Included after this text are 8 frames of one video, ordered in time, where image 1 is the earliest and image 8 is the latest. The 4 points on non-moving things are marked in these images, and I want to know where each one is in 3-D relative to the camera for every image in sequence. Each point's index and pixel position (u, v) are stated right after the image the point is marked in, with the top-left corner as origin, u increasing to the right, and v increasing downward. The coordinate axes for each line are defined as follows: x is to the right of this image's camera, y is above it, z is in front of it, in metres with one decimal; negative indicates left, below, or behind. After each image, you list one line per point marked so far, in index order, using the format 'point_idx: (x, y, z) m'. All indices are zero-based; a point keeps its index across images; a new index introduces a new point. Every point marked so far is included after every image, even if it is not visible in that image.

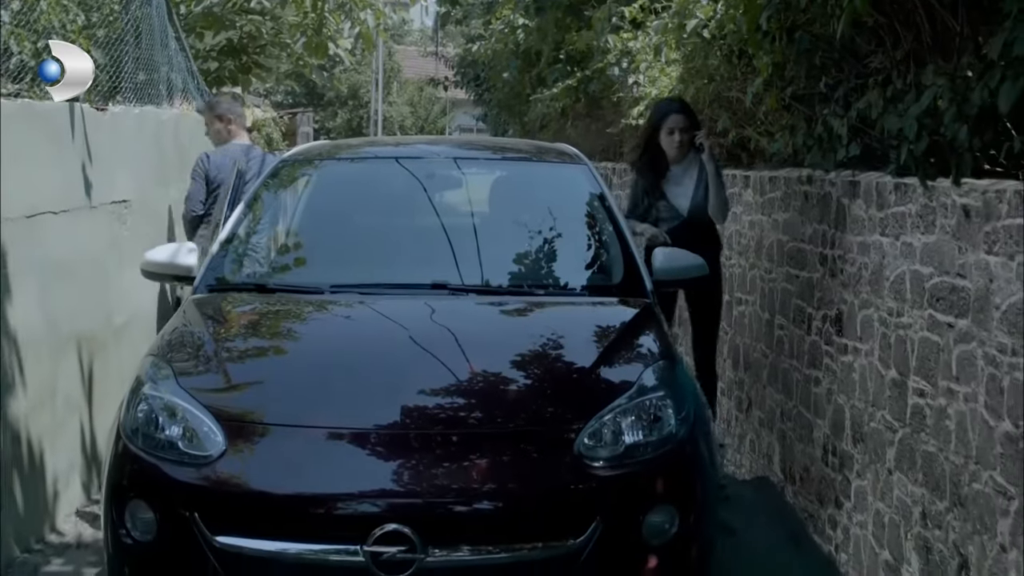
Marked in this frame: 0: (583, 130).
0: (+0.8, +1.8, +16.7) m
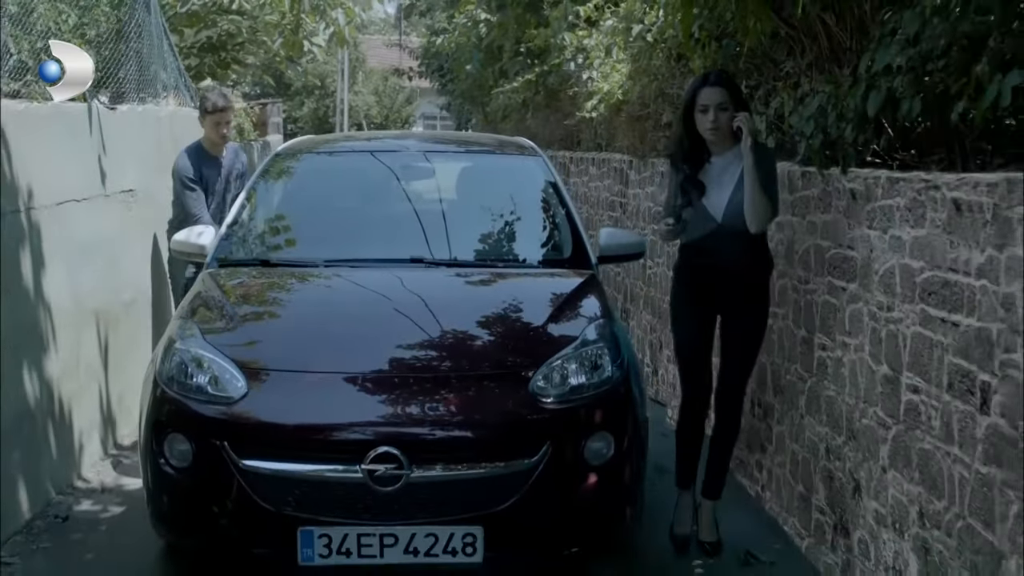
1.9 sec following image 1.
0: (+0.3, +2.0, +17.4) m
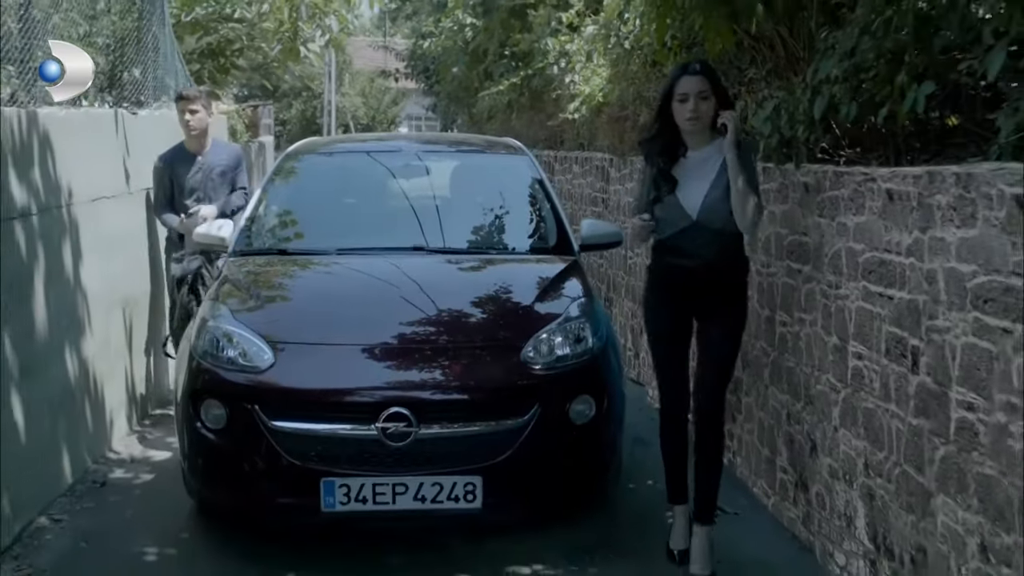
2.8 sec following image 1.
0: (+0.2, +2.0, +17.1) m
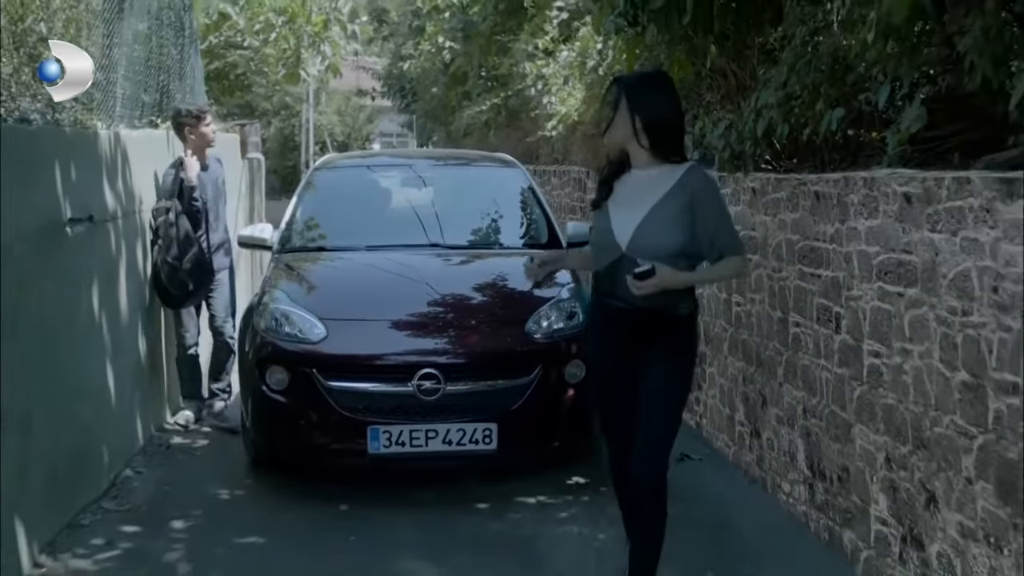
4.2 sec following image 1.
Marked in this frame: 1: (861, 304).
0: (-0.1, +1.9, +18.3) m
1: (+1.3, -0.1, +5.2) m
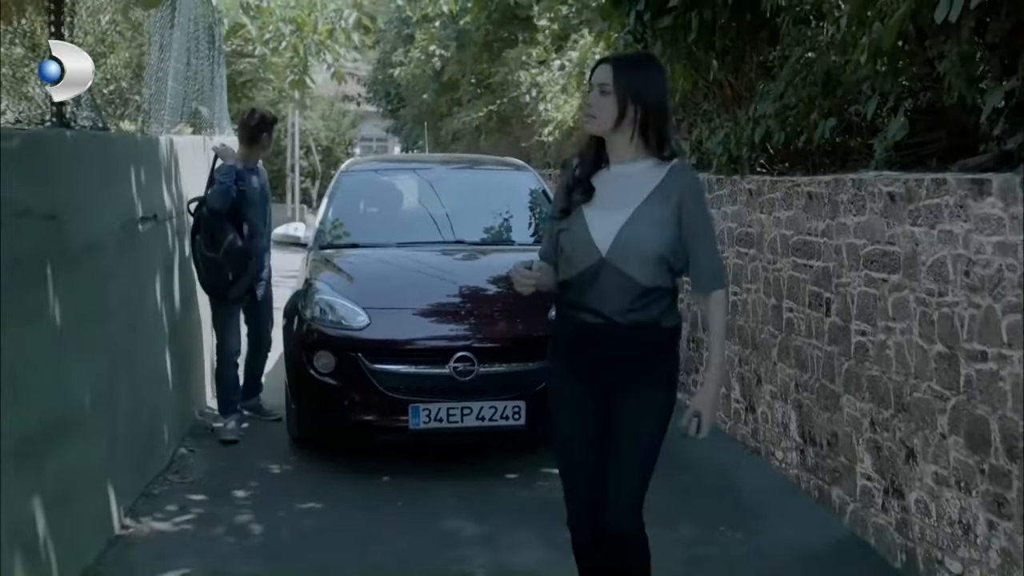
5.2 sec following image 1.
0: (-0.2, +1.9, +19.0) m
1: (+1.4, 0.0, +6.0) m
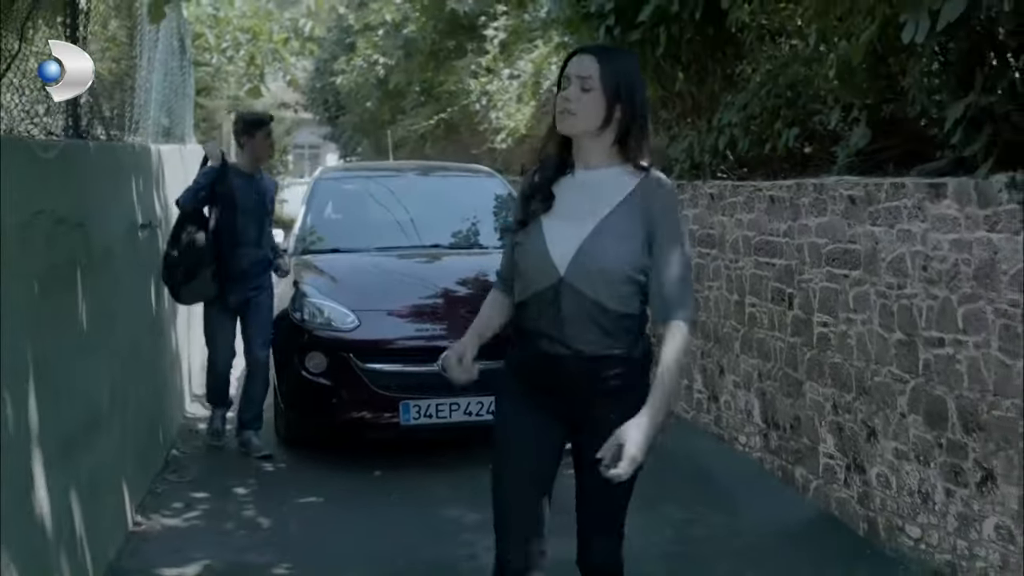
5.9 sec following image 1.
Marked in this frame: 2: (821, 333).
0: (-1.0, +1.9, +19.5) m
1: (+1.3, 0.0, +6.5) m
2: (+1.4, -0.2, +6.4) m
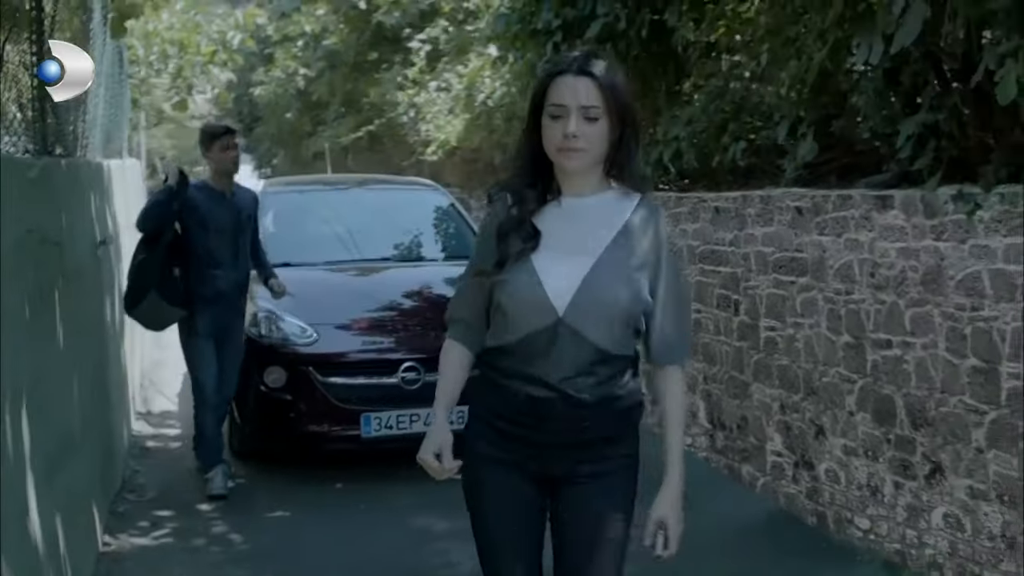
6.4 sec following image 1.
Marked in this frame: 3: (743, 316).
0: (-2.0, +1.7, +19.6) m
1: (+1.2, 0.0, +6.8) m
2: (+1.2, -0.2, +6.7) m
3: (+1.1, -0.1, +7.0) m
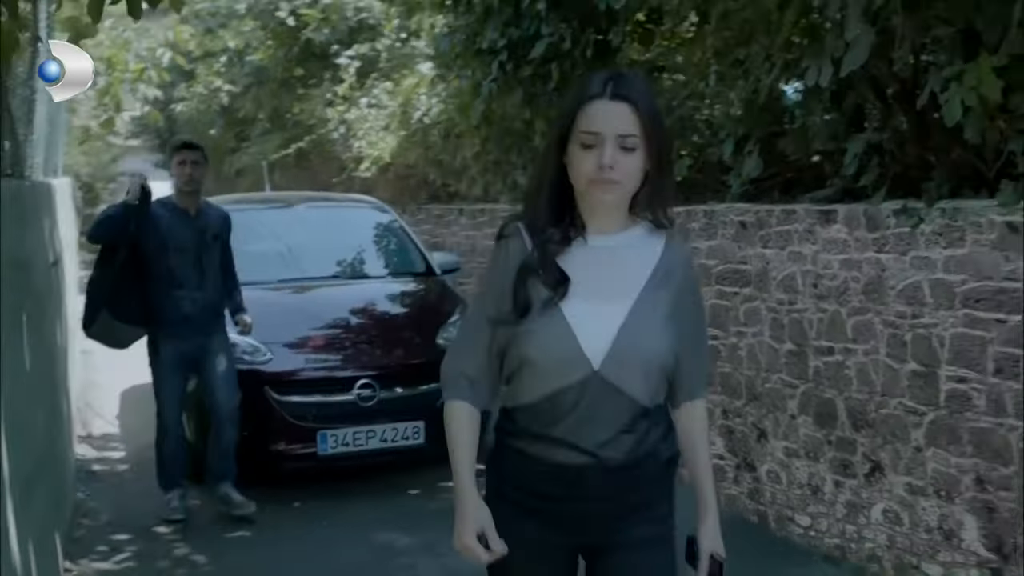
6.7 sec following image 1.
0: (-3.1, +1.5, +19.7) m
1: (+0.9, -0.1, +7.1) m
2: (+1.0, -0.3, +7.0) m
3: (+0.9, -0.2, +7.3) m
